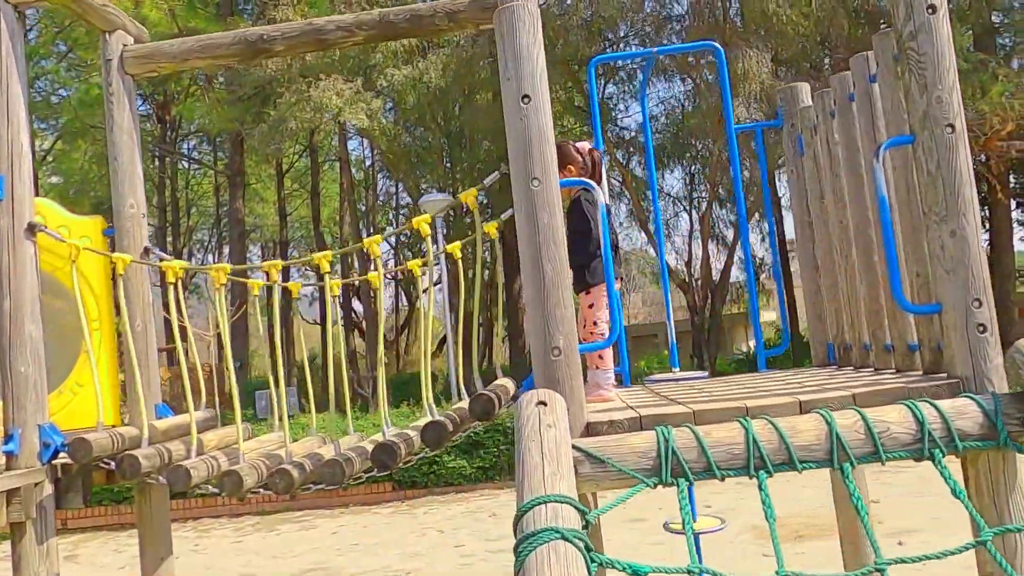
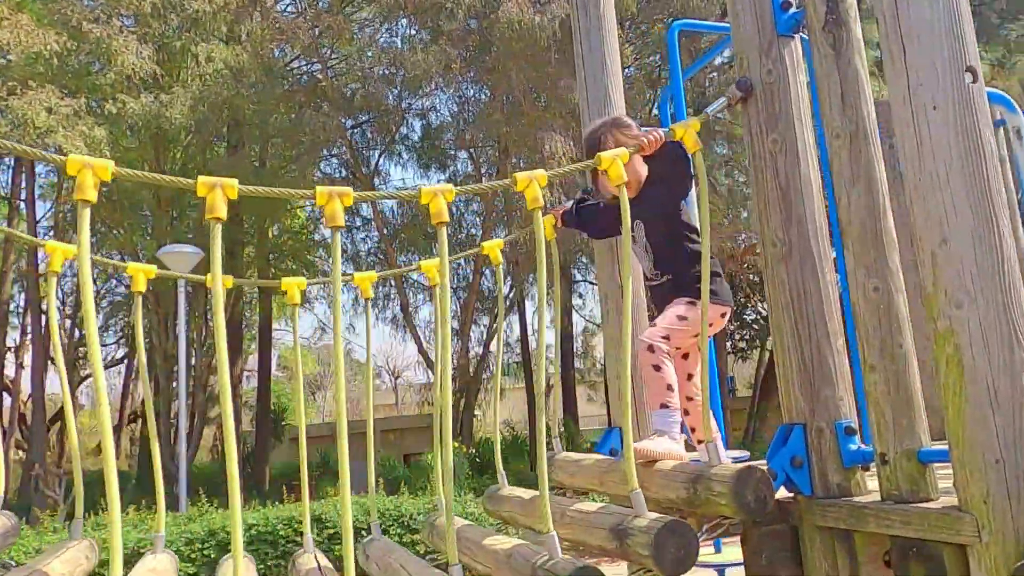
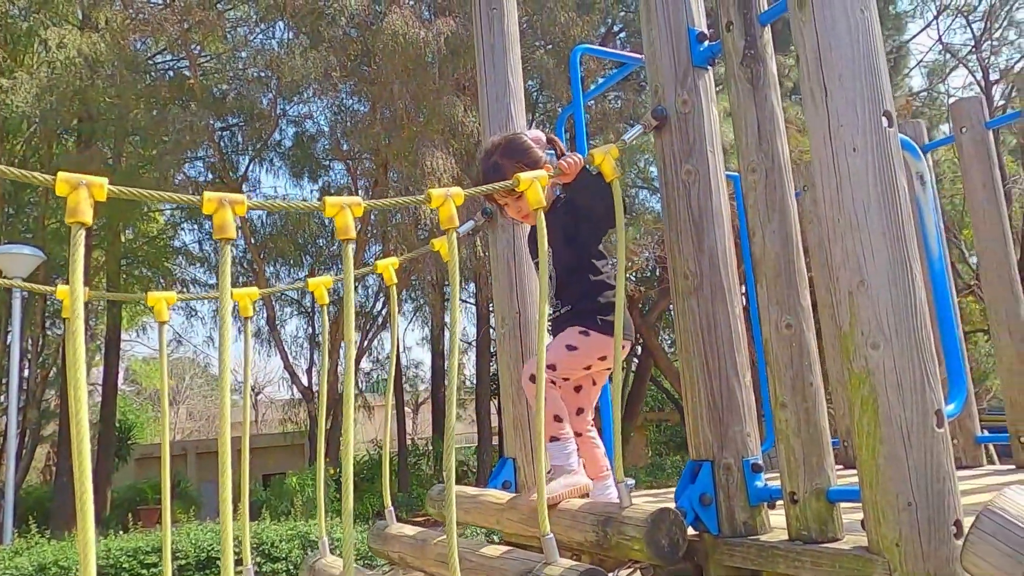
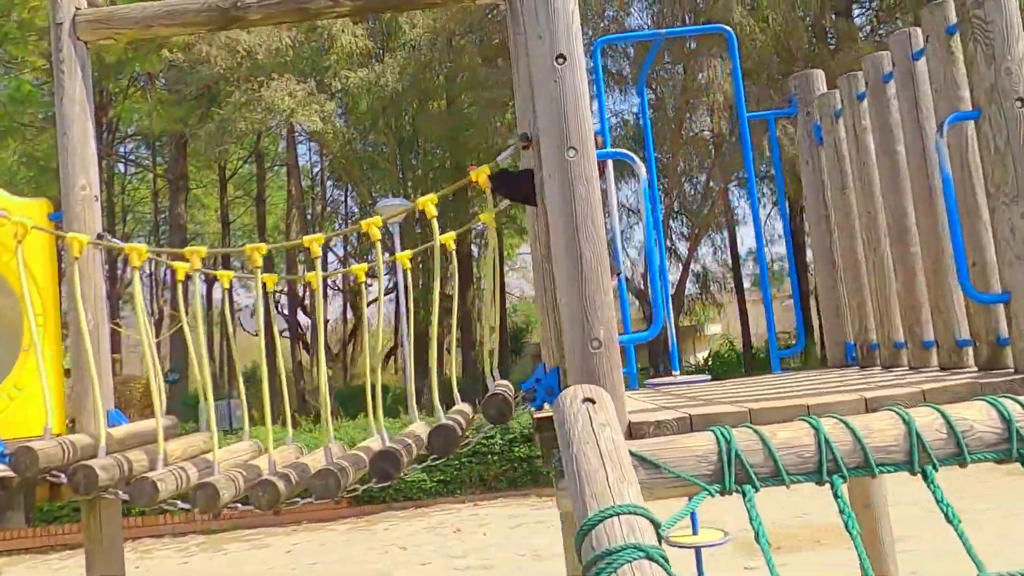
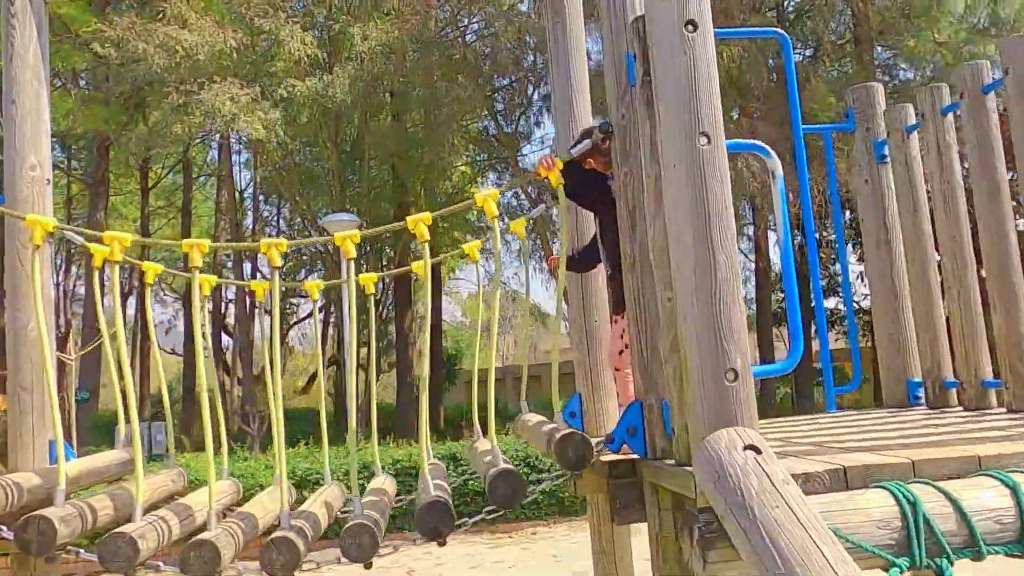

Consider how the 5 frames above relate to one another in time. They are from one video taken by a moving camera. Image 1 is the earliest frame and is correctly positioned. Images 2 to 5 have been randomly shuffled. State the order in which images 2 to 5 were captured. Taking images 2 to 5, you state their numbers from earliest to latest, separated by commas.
4, 5, 2, 3
